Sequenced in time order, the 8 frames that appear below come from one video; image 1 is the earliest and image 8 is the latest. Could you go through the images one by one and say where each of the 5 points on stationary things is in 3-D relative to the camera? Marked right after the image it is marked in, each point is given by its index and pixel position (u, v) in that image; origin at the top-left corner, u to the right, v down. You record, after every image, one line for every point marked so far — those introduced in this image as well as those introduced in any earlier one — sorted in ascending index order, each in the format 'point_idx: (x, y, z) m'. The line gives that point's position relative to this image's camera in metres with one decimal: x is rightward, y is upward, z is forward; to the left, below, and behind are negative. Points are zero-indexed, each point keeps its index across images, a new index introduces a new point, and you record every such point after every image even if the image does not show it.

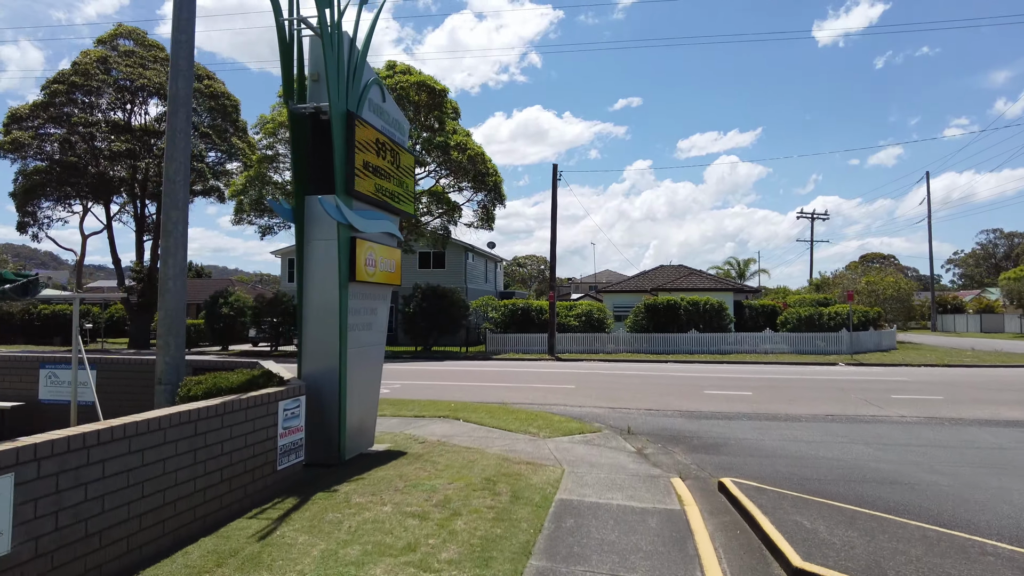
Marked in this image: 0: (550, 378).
0: (+1.0, -2.4, +17.9) m
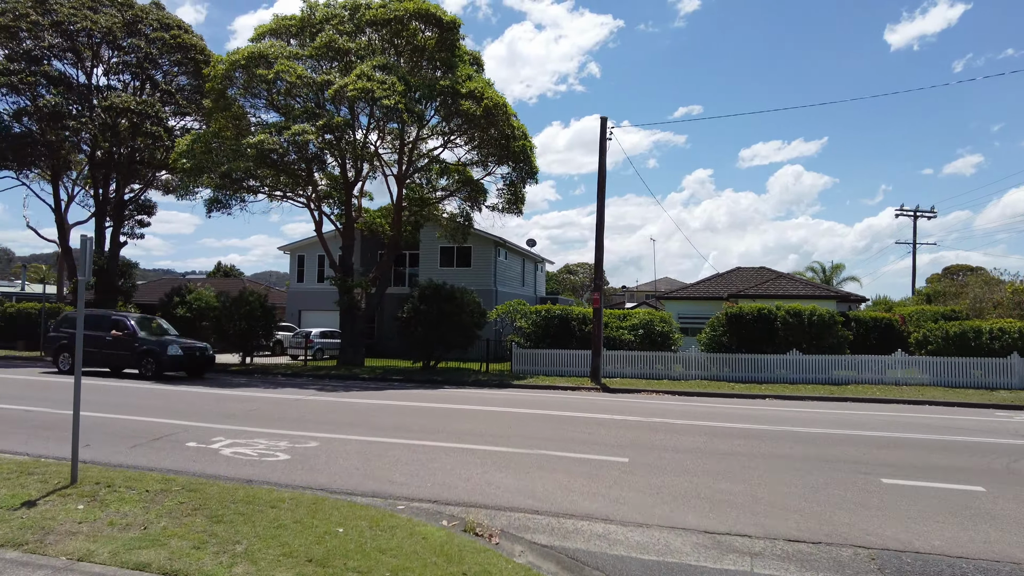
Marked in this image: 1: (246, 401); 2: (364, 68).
0: (+1.1, -2.3, +10.6) m
1: (-5.6, -2.3, +13.8) m
2: (-4.4, +6.6, +19.7) m
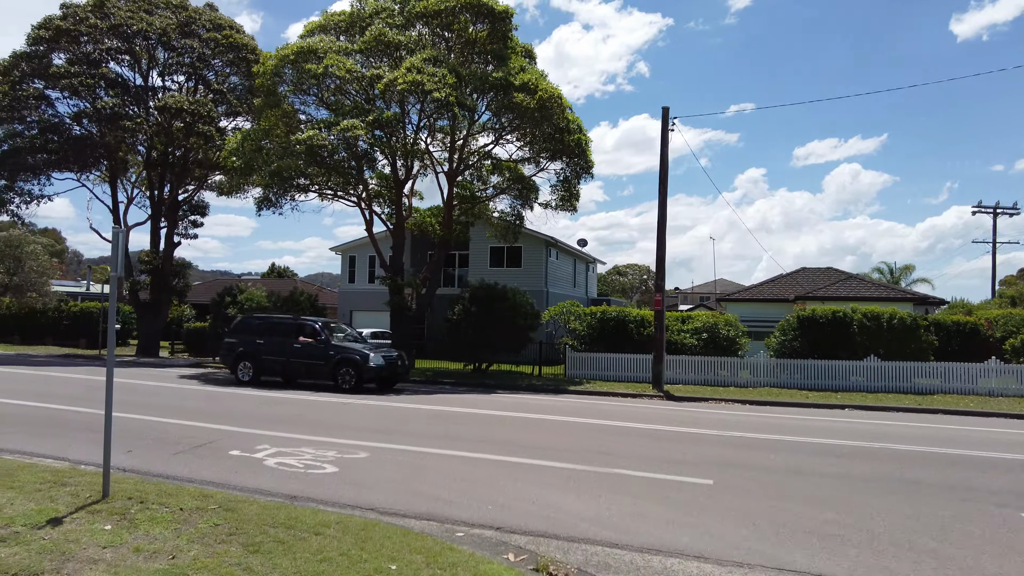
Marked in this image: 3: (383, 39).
0: (+2.1, -2.3, +9.6) m
1: (-4.4, -2.3, +13.2) m
2: (-2.8, +6.6, +19.1) m
3: (-3.9, +7.5, +19.8) m
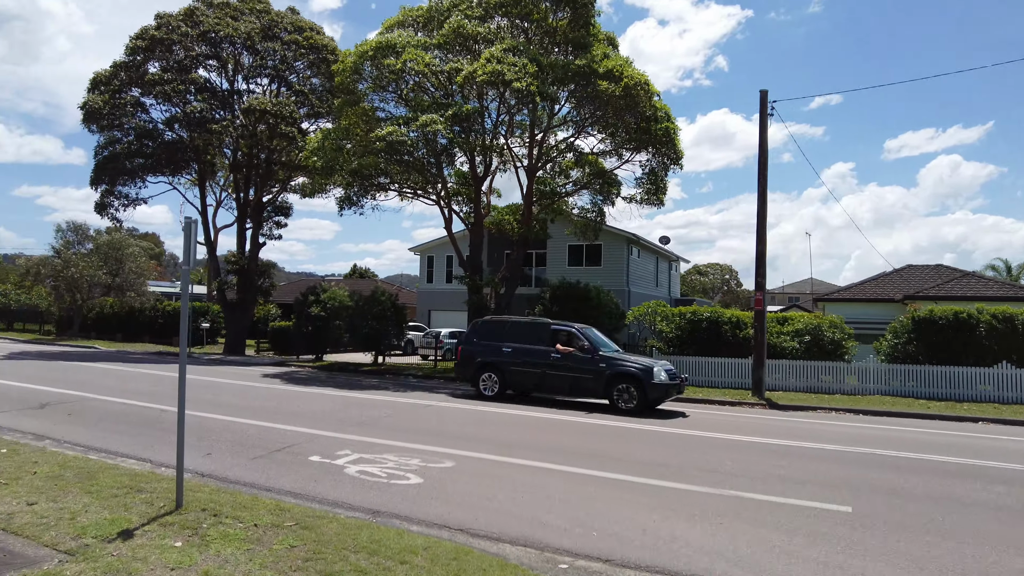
0: (+3.3, -2.2, +8.5) m
1: (-2.7, -2.3, +12.8) m
2: (-0.5, +6.6, +18.4) m
3: (-1.5, +7.5, +19.2) m
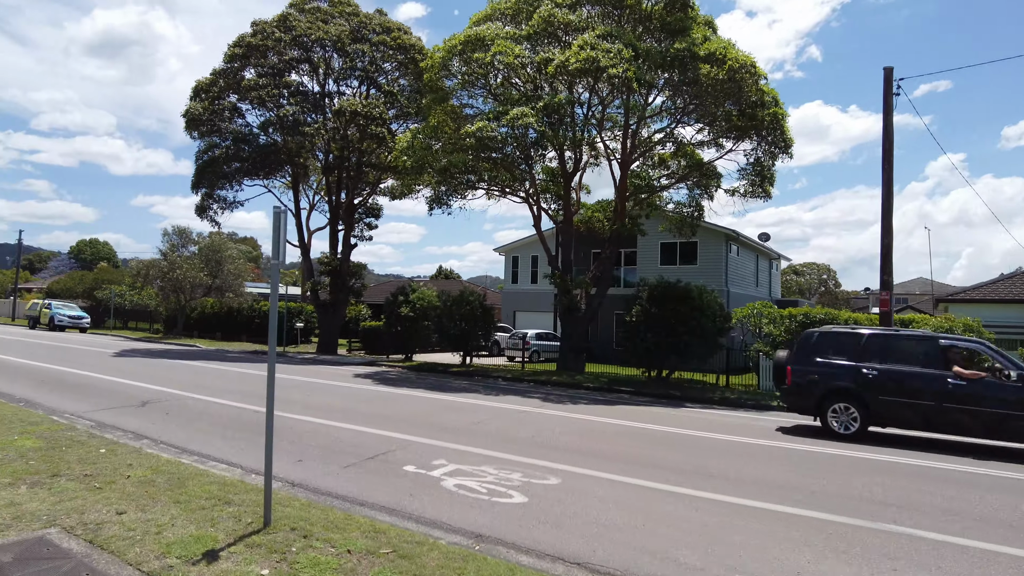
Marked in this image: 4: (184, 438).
0: (+4.6, -2.2, +7.2) m
1: (-0.8, -2.3, +12.2) m
2: (+2.0, +6.6, +17.5) m
3: (+1.1, +7.5, +18.5) m
4: (-4.8, -2.2, +9.7) m
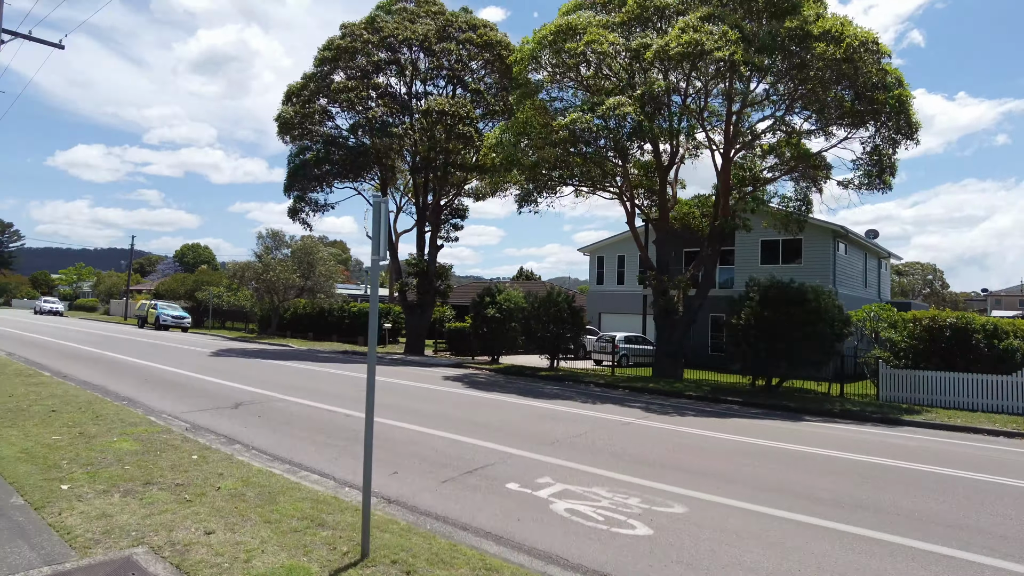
0: (+5.7, -2.2, +5.8) m
1: (+0.9, -2.3, +11.4) m
2: (+4.4, +6.6, +16.3) m
3: (+3.6, +7.5, +17.4) m
4: (-3.4, -2.2, +9.4) m
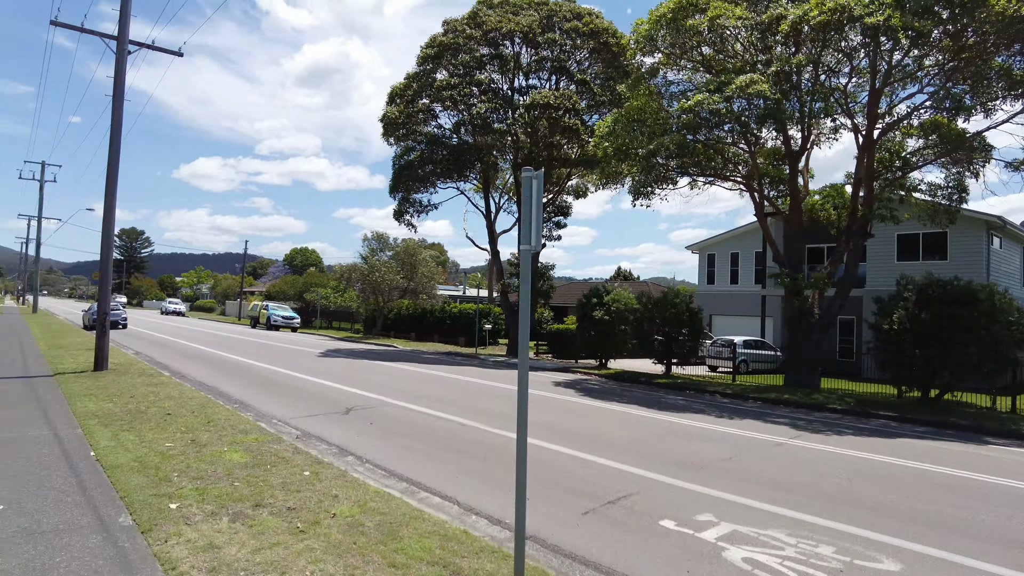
0: (+6.9, -2.1, +3.8) m
1: (+2.9, -2.2, +10.0) m
2: (+7.0, +6.7, +14.5) m
3: (+6.4, +7.5, +15.6) m
4: (-1.6, -2.2, +8.6) m
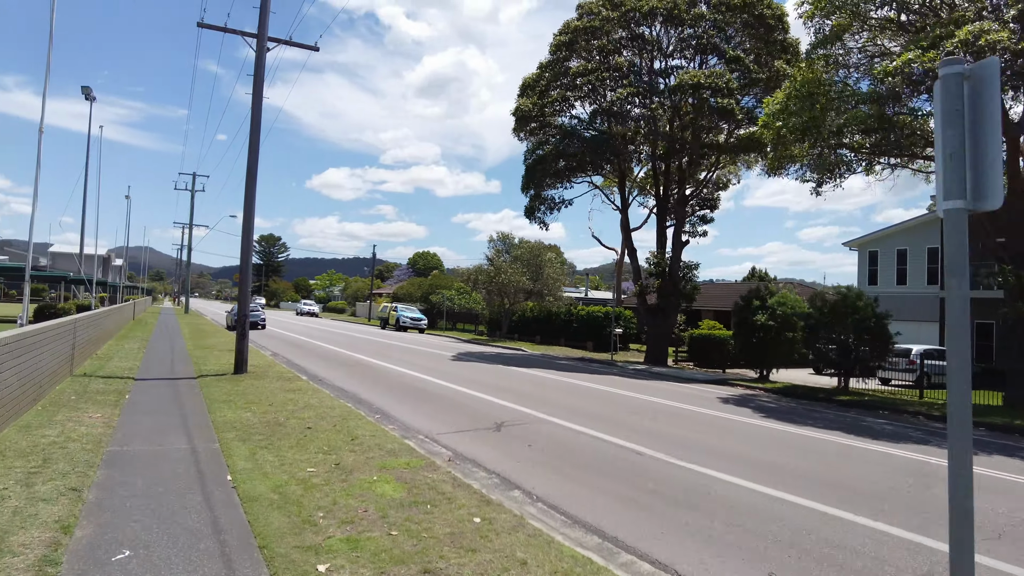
0: (+8.1, -2.1, +0.8) m
1: (+5.2, -2.2, +7.6) m
2: (+10.0, +6.7, +11.4) m
3: (+9.6, +7.5, +12.6) m
4: (+0.6, -2.2, +7.0) m
